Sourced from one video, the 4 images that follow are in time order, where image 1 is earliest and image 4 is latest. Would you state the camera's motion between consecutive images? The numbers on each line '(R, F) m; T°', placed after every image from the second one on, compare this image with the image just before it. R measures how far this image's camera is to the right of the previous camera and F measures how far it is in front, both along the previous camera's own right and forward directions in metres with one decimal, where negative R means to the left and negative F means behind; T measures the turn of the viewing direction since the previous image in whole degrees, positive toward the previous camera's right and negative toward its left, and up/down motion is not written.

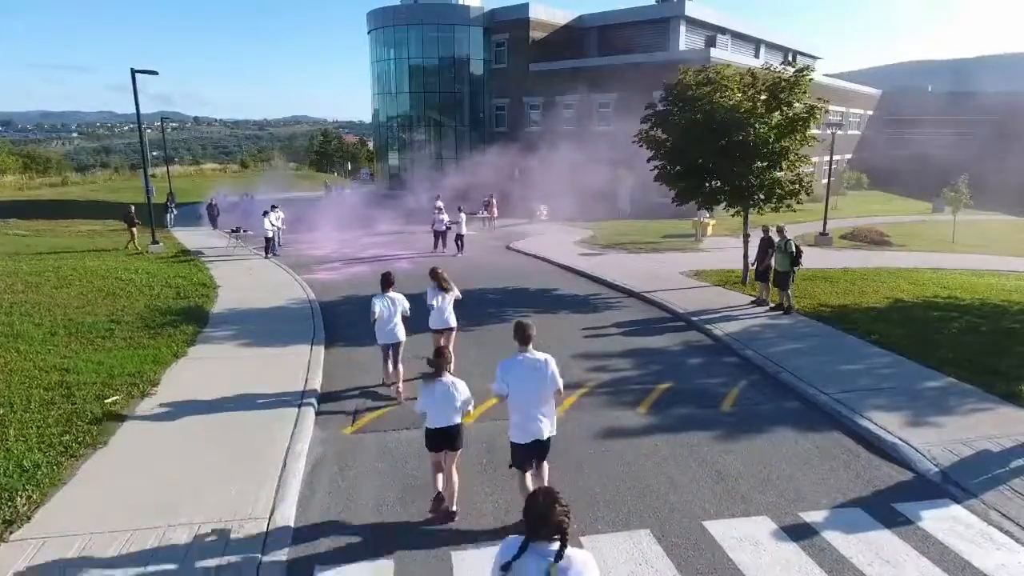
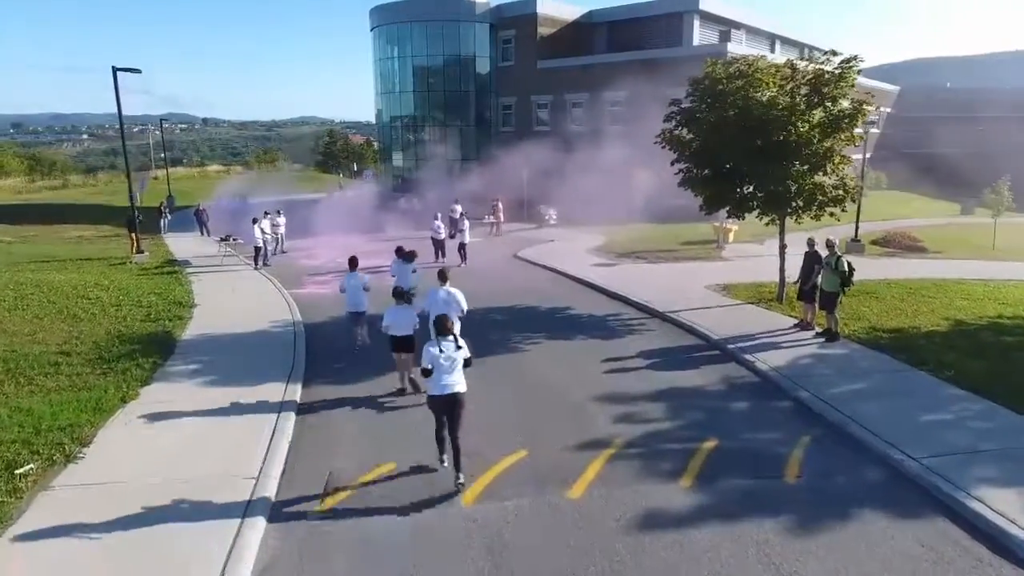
(0.0, +1.6) m; -1°
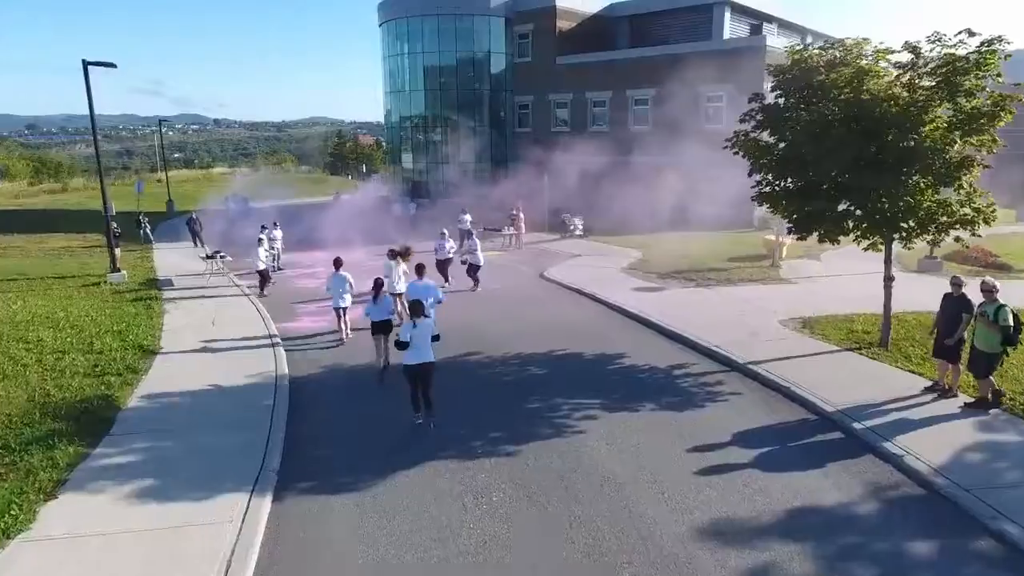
(-0.5, +2.8) m; -1°
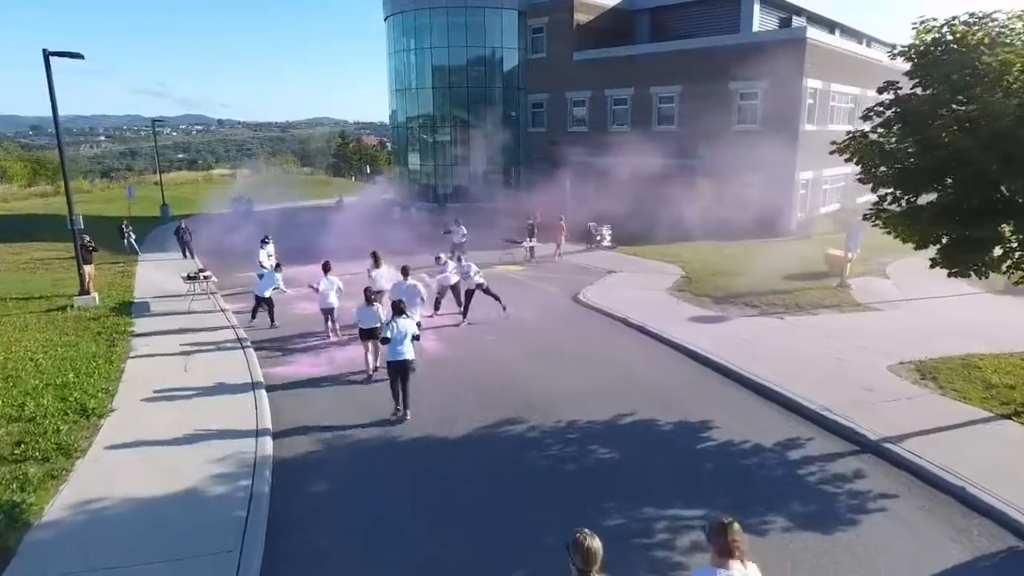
(-0.7, +2.7) m; 0°
